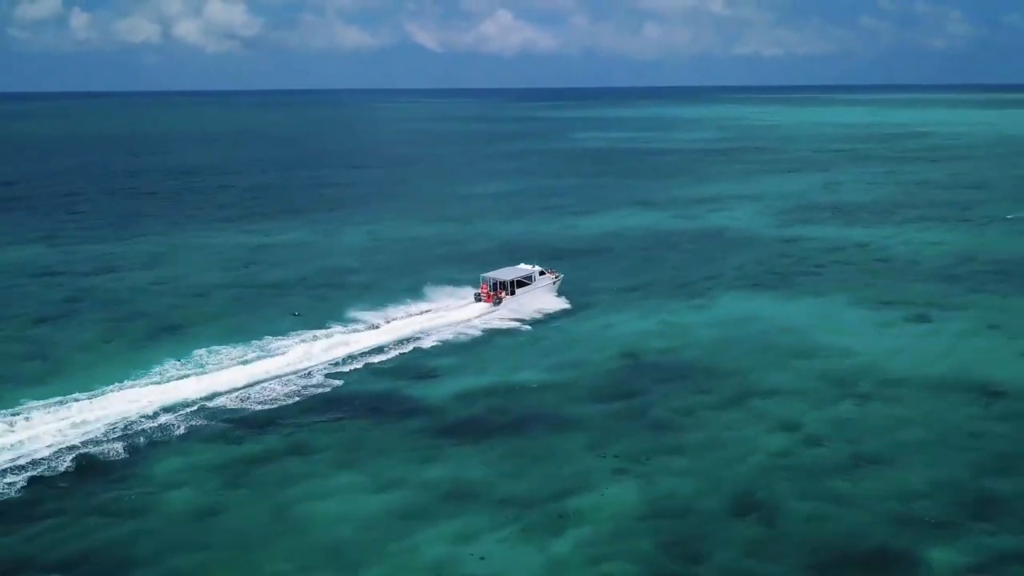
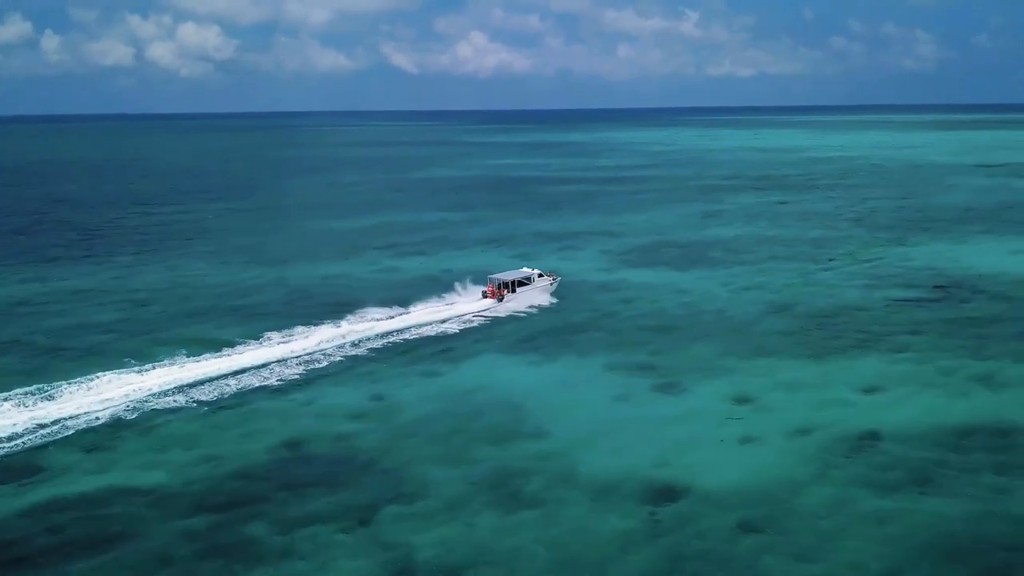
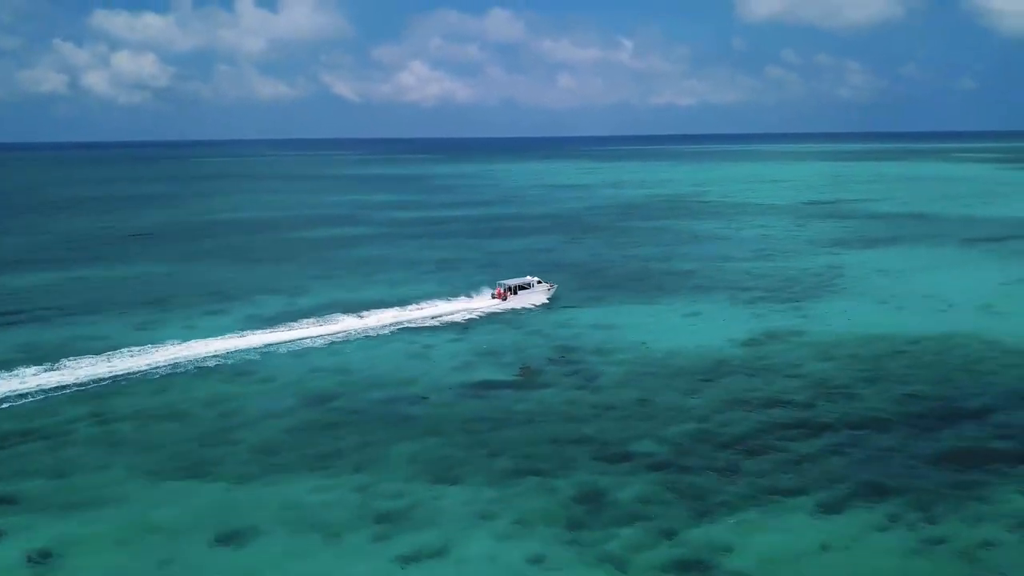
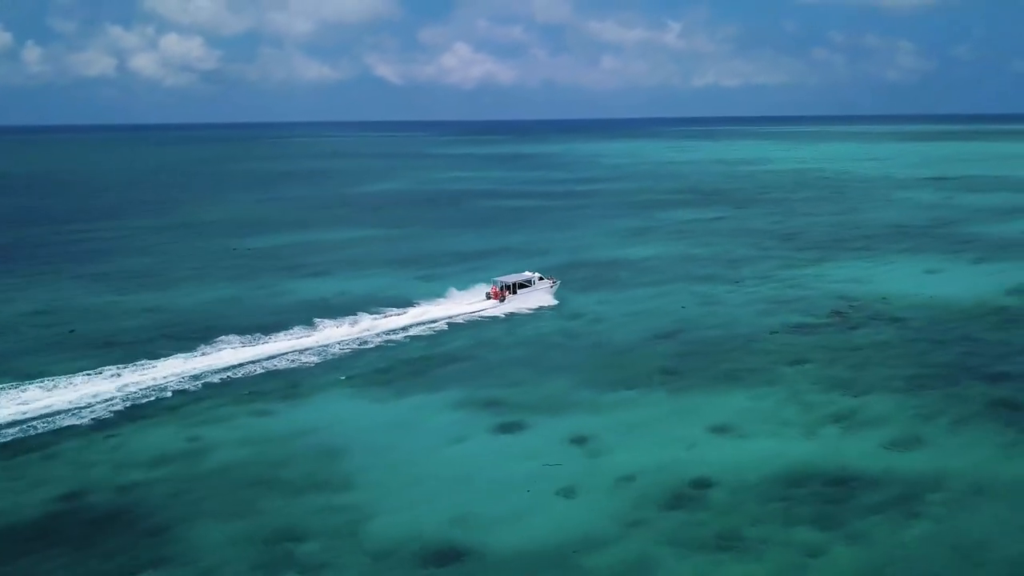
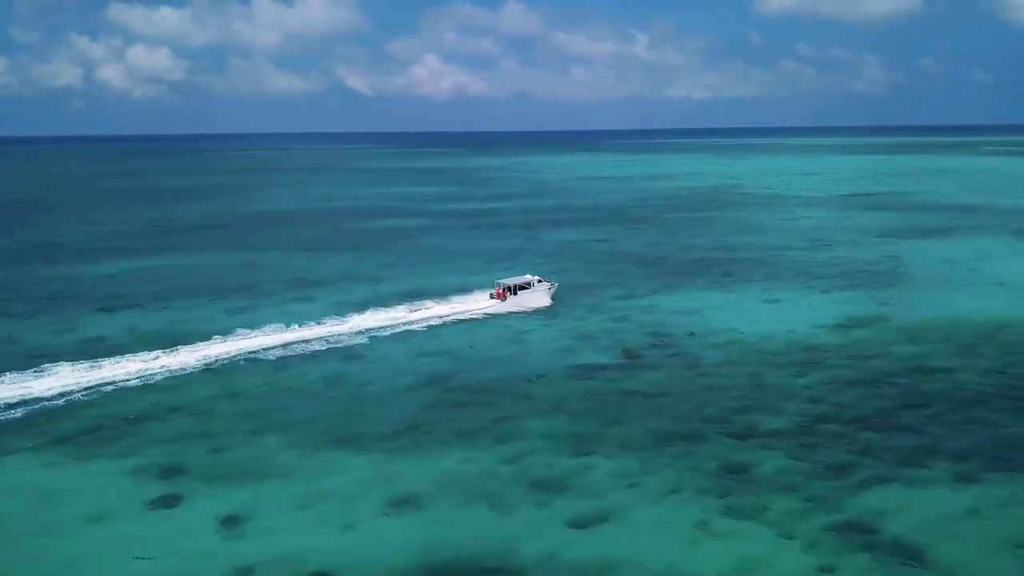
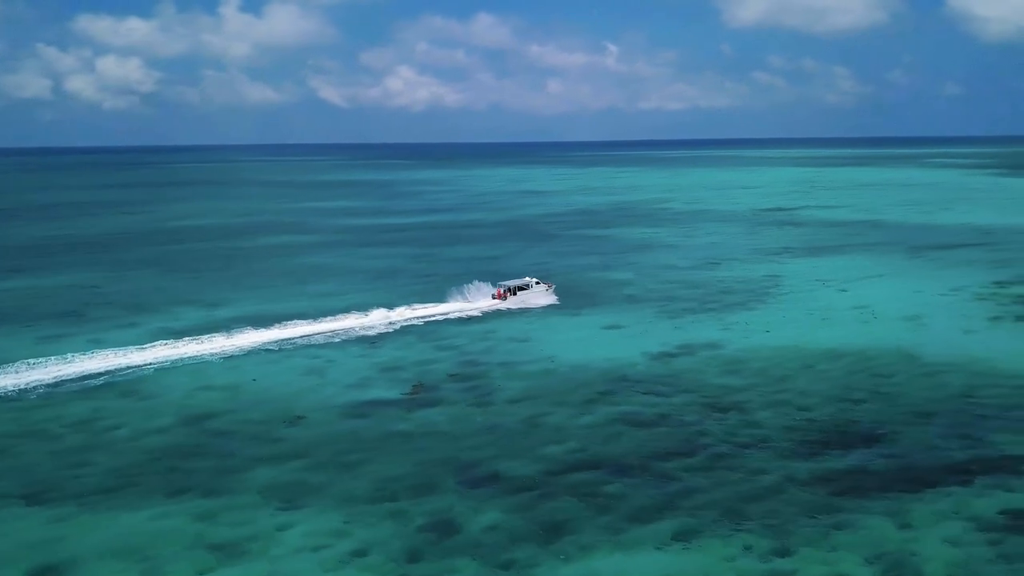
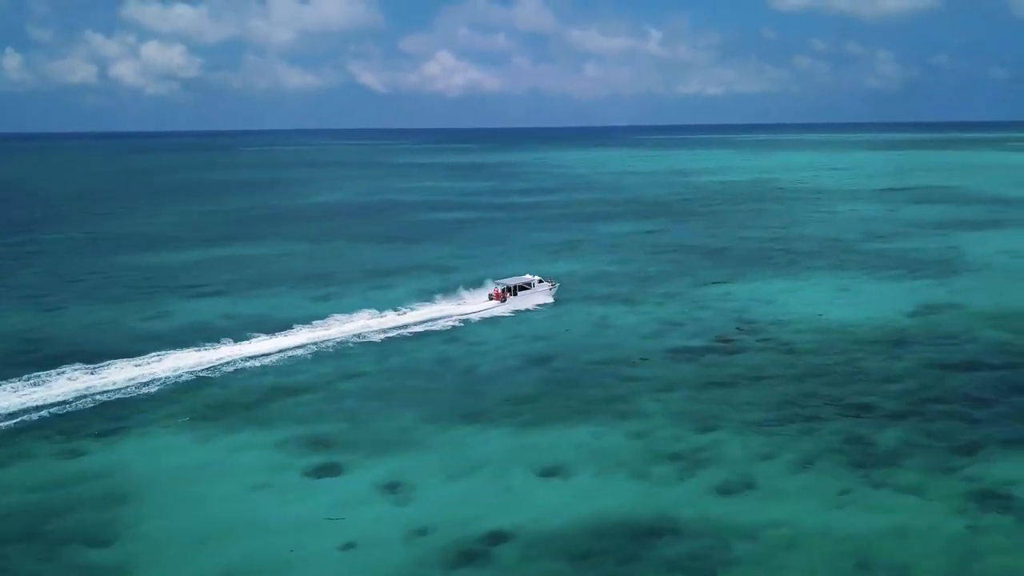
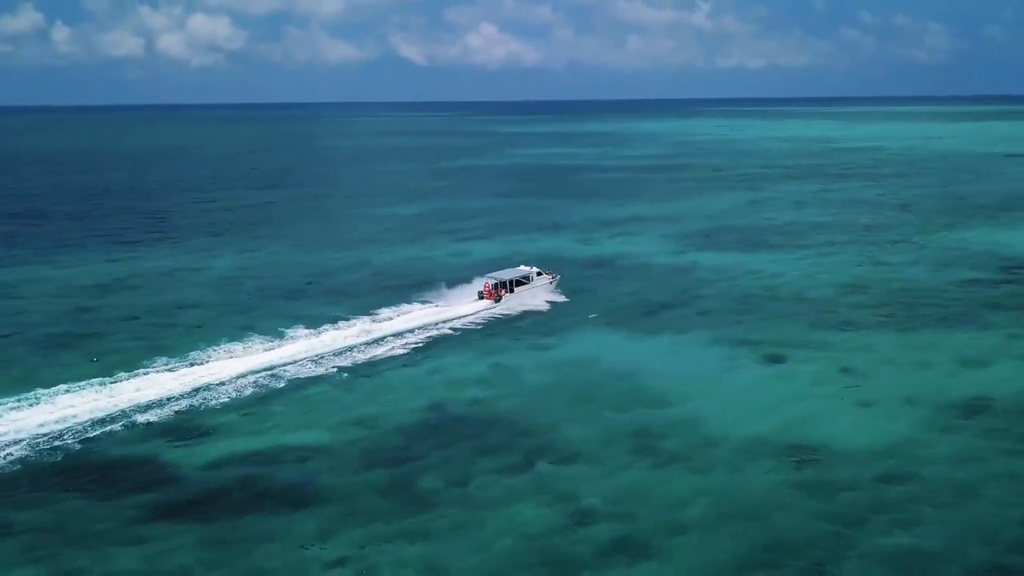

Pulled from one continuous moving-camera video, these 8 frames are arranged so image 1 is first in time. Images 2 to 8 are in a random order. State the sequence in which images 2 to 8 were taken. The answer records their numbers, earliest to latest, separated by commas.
8, 2, 4, 7, 5, 3, 6
